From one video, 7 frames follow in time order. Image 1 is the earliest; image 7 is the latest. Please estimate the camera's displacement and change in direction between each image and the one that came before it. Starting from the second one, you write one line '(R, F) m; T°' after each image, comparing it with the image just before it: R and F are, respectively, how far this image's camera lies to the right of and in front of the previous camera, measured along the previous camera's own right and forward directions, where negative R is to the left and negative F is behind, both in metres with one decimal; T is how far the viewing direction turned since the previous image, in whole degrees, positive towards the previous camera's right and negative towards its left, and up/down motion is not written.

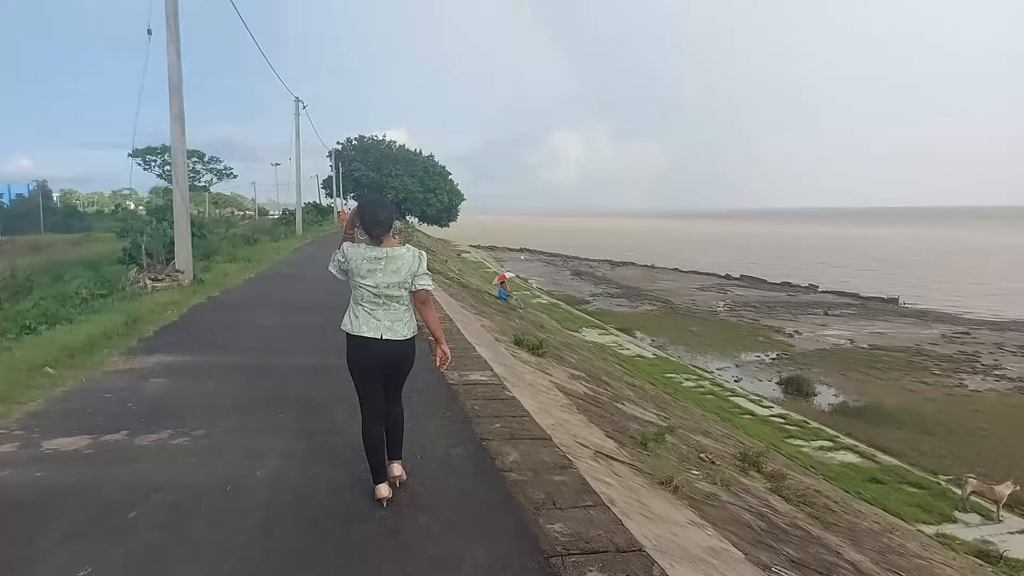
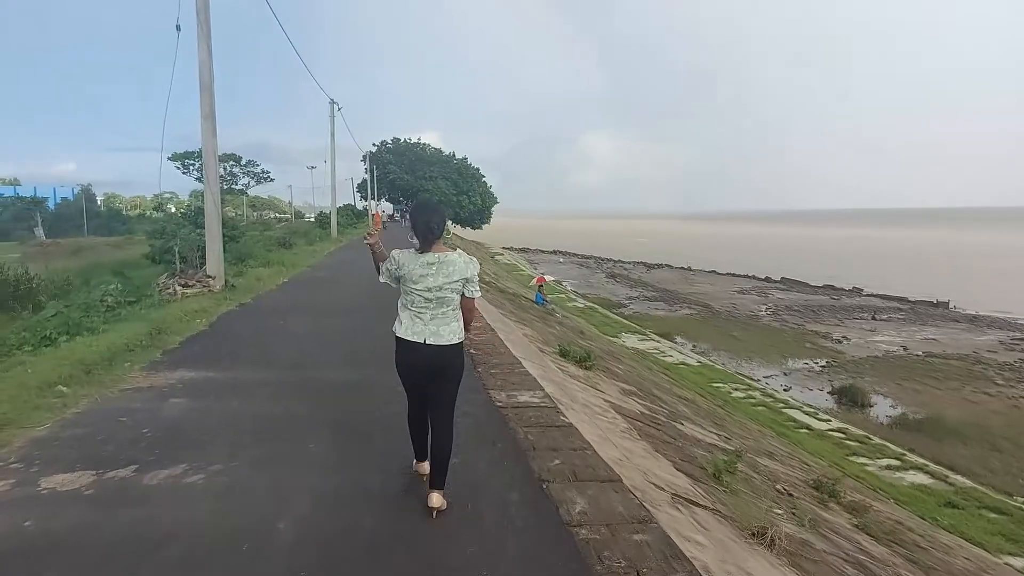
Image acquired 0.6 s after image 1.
(-0.2, +0.7) m; -3°
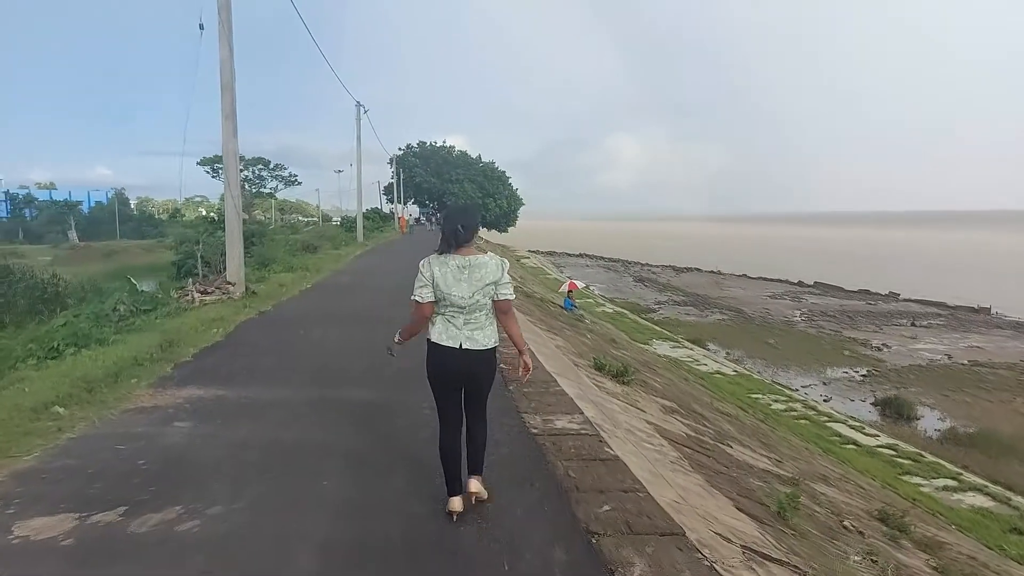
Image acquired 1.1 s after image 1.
(-0.1, +0.6) m; -2°
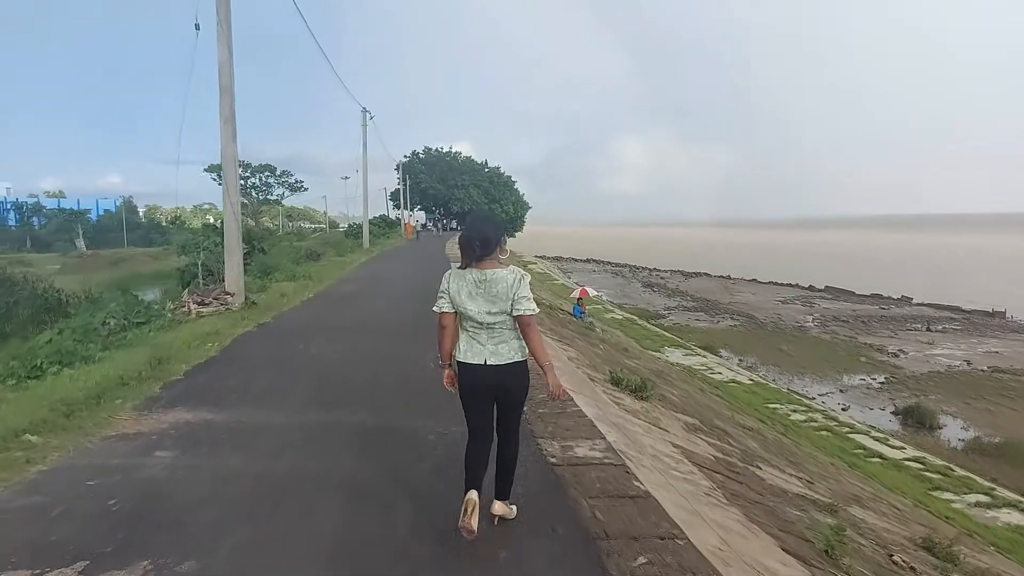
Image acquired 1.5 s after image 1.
(-0.1, +0.5) m; -1°
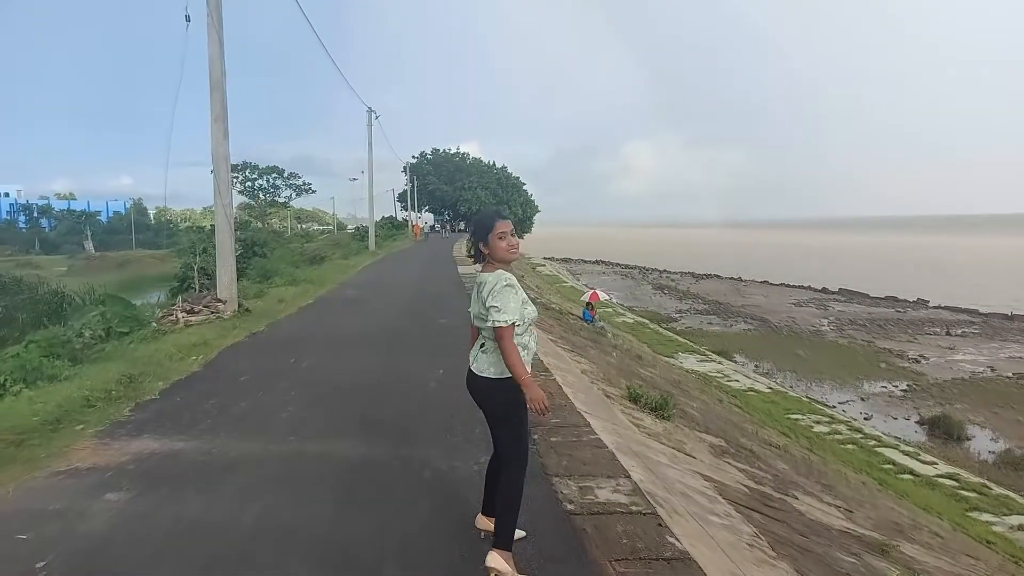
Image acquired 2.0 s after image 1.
(0.0, +0.7) m; -1°
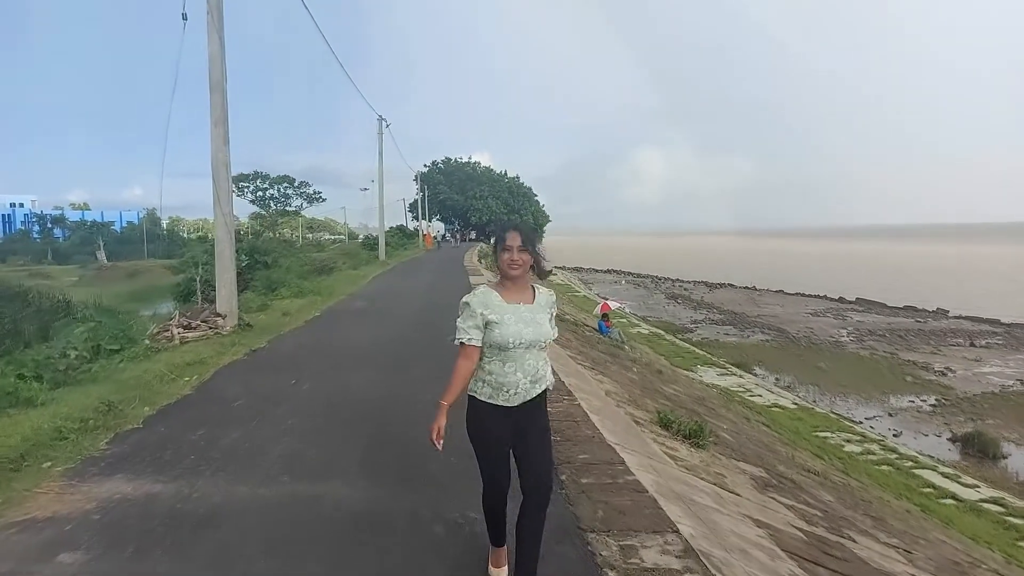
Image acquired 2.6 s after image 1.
(-0.1, +0.7) m; -1°
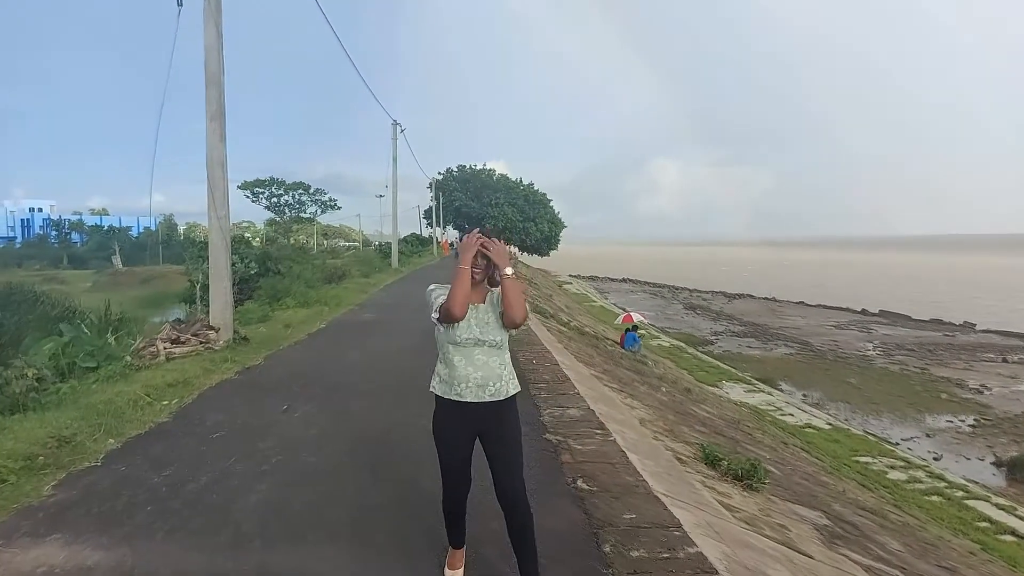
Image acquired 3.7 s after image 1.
(-0.1, +0.9) m; -1°
